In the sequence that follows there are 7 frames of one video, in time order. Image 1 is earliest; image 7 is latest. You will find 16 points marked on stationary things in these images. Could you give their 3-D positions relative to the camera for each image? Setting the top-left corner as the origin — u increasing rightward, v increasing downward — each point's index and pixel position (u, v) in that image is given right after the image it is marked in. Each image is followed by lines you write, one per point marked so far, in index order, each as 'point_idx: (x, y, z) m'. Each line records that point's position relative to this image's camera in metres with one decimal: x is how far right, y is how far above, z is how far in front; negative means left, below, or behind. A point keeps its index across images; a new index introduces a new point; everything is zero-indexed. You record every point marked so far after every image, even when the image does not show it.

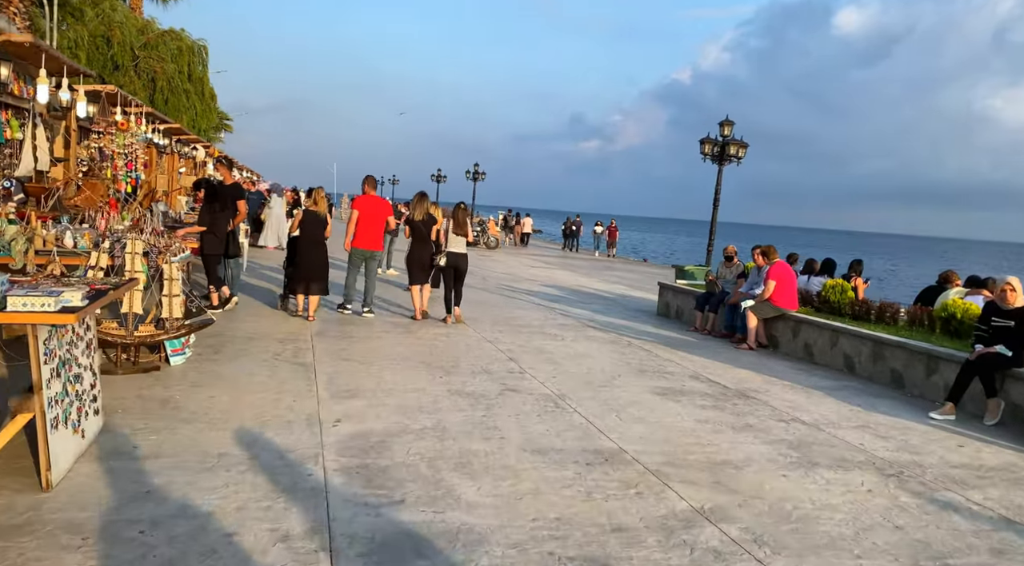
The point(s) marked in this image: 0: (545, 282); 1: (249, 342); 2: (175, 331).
0: (+0.8, 0.0, +17.3) m
1: (-2.6, -0.6, +7.2) m
2: (-2.7, -0.4, +5.9) m
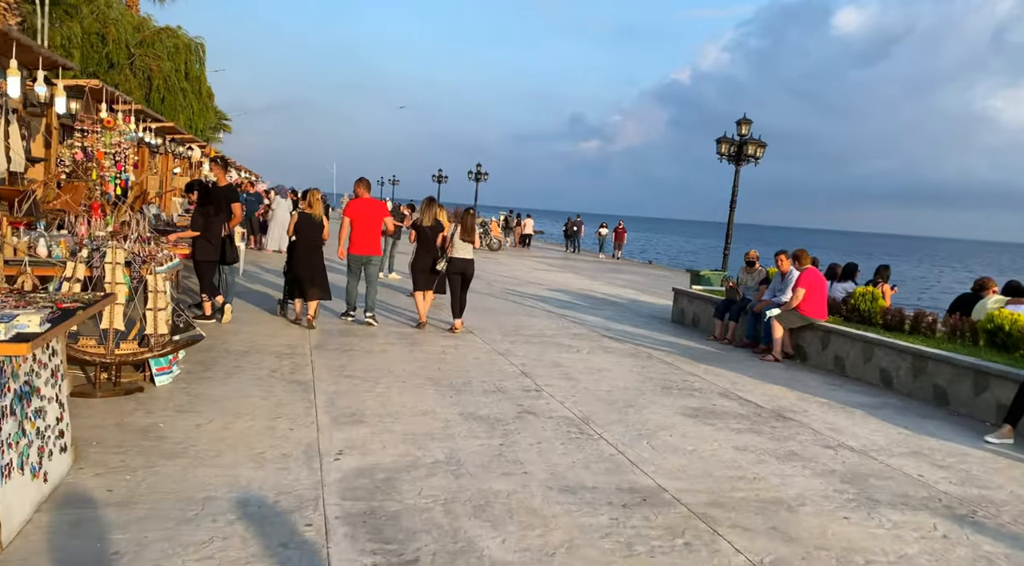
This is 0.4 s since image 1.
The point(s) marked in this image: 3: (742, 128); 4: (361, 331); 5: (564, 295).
0: (+1.0, -0.1, +16.8) m
1: (-2.5, -0.7, +6.7) m
2: (-2.6, -0.5, +5.4) m
3: (+3.9, +2.6, +12.3) m
4: (-1.8, -0.6, +8.6) m
5: (+1.1, -0.3, +14.9) m
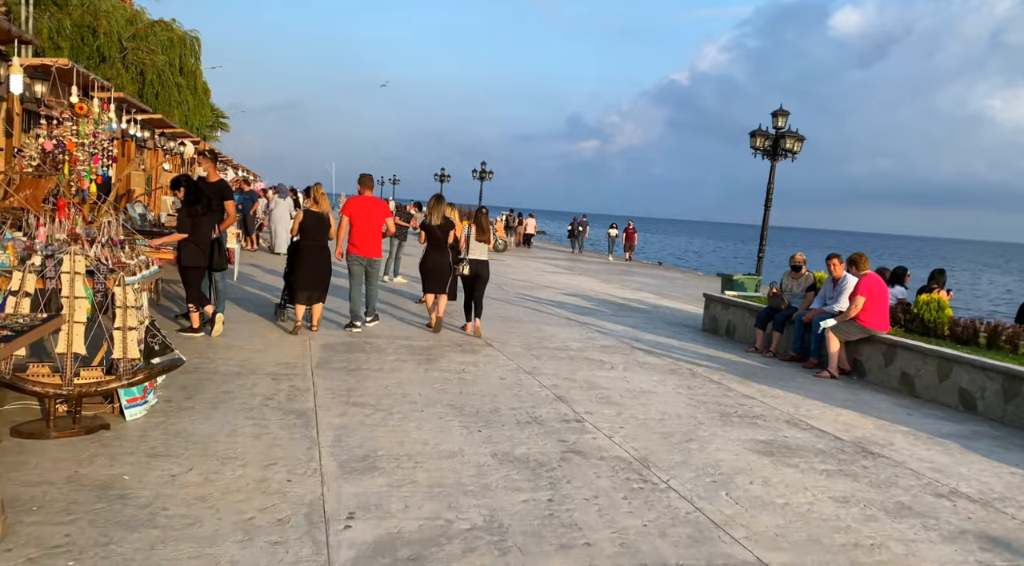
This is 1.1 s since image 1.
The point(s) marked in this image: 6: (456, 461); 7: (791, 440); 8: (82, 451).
0: (+1.2, -0.2, +15.8) m
1: (-2.2, -0.8, +5.8) m
2: (-2.3, -0.6, +4.4) m
3: (+4.2, +2.6, +11.4) m
4: (-1.5, -0.7, +7.7) m
5: (+1.3, -0.4, +13.9) m
6: (-0.3, -1.1, +4.3) m
7: (+2.0, -1.2, +5.3) m
8: (-2.4, -0.9, +4.0) m
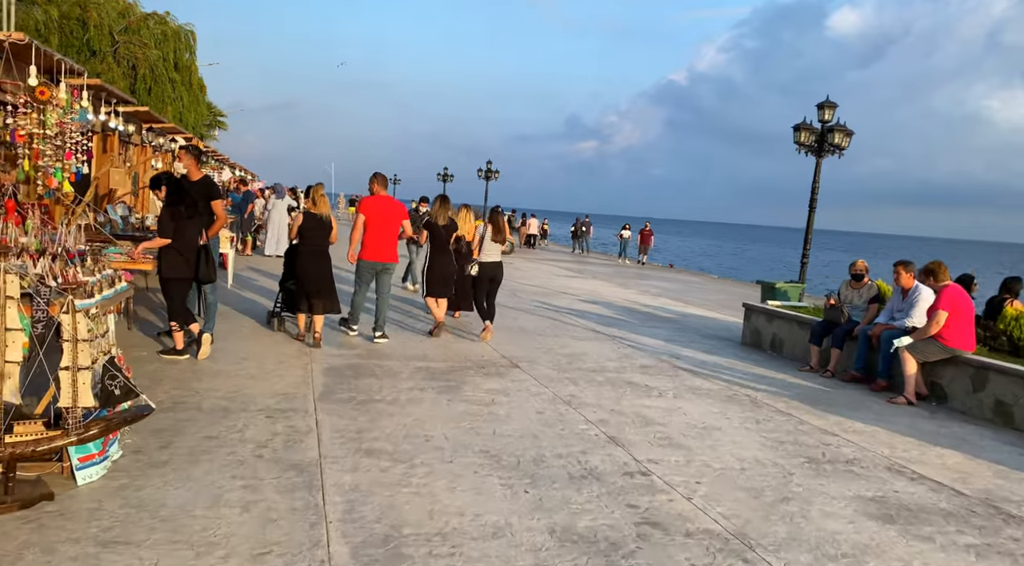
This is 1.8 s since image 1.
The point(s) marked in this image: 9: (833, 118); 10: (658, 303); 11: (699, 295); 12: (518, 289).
0: (+1.5, -0.3, +14.8) m
1: (-1.9, -0.9, +4.7) m
2: (-2.0, -0.7, +3.4) m
3: (+4.5, +2.4, +10.4) m
4: (-1.2, -0.8, +6.6) m
5: (+1.6, -0.5, +12.9) m
6: (0.0, -1.2, +3.3) m
7: (+2.3, -1.3, +4.3) m
8: (-2.1, -1.1, +3.0) m
9: (+4.6, +2.4, +10.4) m
10: (+3.1, -0.4, +15.2) m
11: (+4.6, -0.3, +18.0) m
12: (+0.1, -0.1, +15.4) m
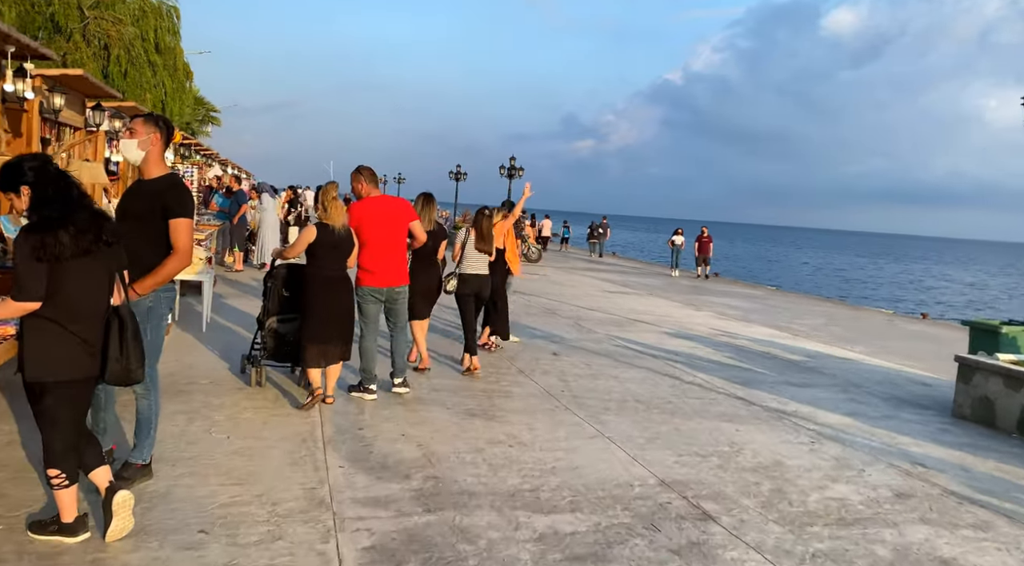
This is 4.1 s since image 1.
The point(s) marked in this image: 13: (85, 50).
0: (+2.5, -0.7, +11.6) m
1: (-0.9, -1.3, +1.5) m
2: (-1.0, -1.1, +0.1) m
3: (+5.5, +2.0, +7.1) m
4: (-0.2, -1.2, +3.4) m
5: (+2.6, -0.9, +9.7) m
6: (+1.0, -1.6, 0.0) m
7: (+3.4, -1.7, +1.0) m
8: (-1.1, -1.5, -0.3) m
9: (+5.6, +1.9, +7.2) m
10: (+4.1, -0.8, +11.9) m
11: (+5.6, -0.7, +14.8) m
12: (+1.1, -0.5, +12.1) m
13: (-11.2, +6.1, +19.1) m
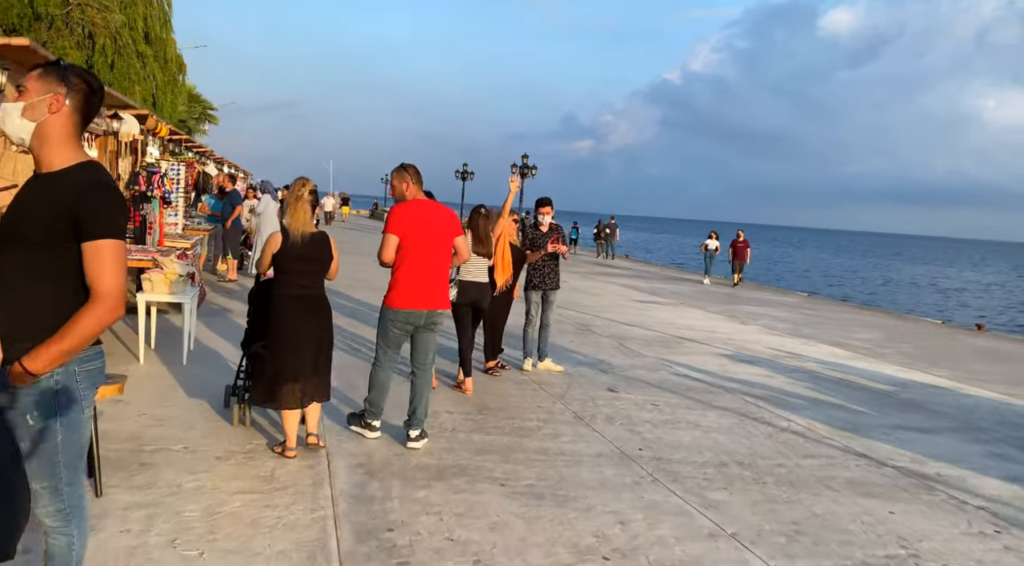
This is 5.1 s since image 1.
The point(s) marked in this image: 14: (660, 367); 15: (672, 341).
0: (+3.0, -0.9, +10.1) m
1: (-0.4, -1.5, 0.0) m
2: (-0.5, -1.3, -1.4) m
3: (+5.9, +1.8, +5.6) m
4: (+0.3, -1.4, +1.9) m
5: (+3.1, -1.1, +8.2) m
6: (+1.4, -1.8, -1.5) m
7: (+3.8, -1.9, -0.4) m
8: (-0.6, -1.7, -1.8) m
9: (+6.0, +1.7, +5.7) m
10: (+4.5, -1.0, +10.4) m
11: (+6.1, -0.9, +13.3) m
12: (+1.6, -0.7, +10.7) m
13: (-10.8, +5.9, +17.6) m
14: (+1.7, -1.0, +8.5) m
15: (+2.3, -0.8, +10.5) m
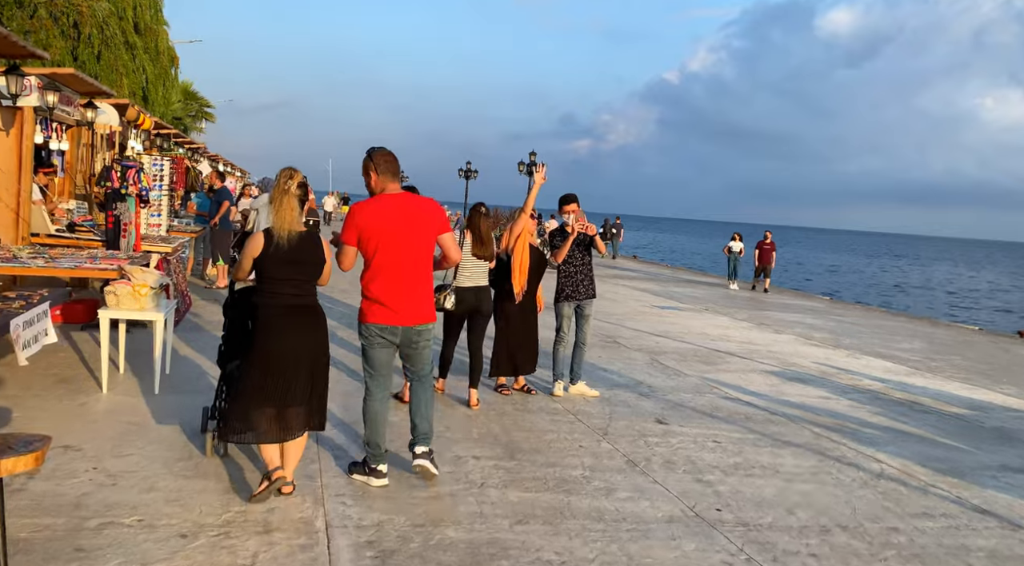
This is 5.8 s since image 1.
0: (+3.2, -1.0, +9.0) m
1: (-0.2, -1.6, -1.1) m
2: (-0.3, -1.4, -2.4) m
3: (+6.2, +1.7, +4.6) m
4: (+0.5, -1.5, +0.8) m
5: (+3.3, -1.2, +7.1) m
6: (+1.7, -1.9, -2.5) m
7: (+4.1, -2.0, -1.5) m
8: (-0.3, -1.8, -2.8) m
9: (+6.3, +1.6, +4.6) m
10: (+4.8, -1.1, +9.4) m
11: (+6.3, -1.0, +12.3) m
12: (+1.8, -0.8, +9.6) m
13: (-10.5, +5.8, +16.6) m
14: (+2.0, -1.1, +7.4) m
15: (+2.5, -0.9, +9.5) m
